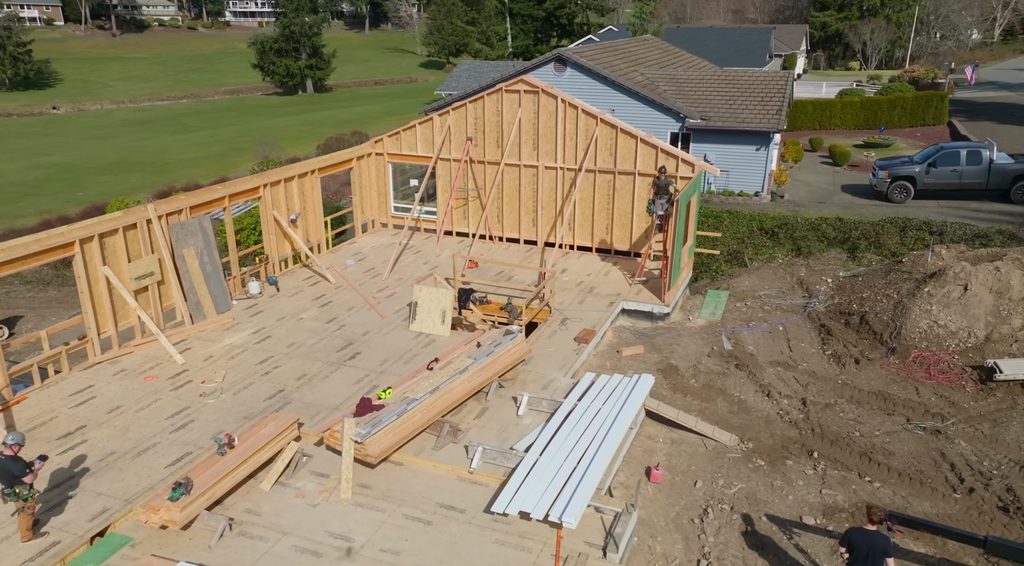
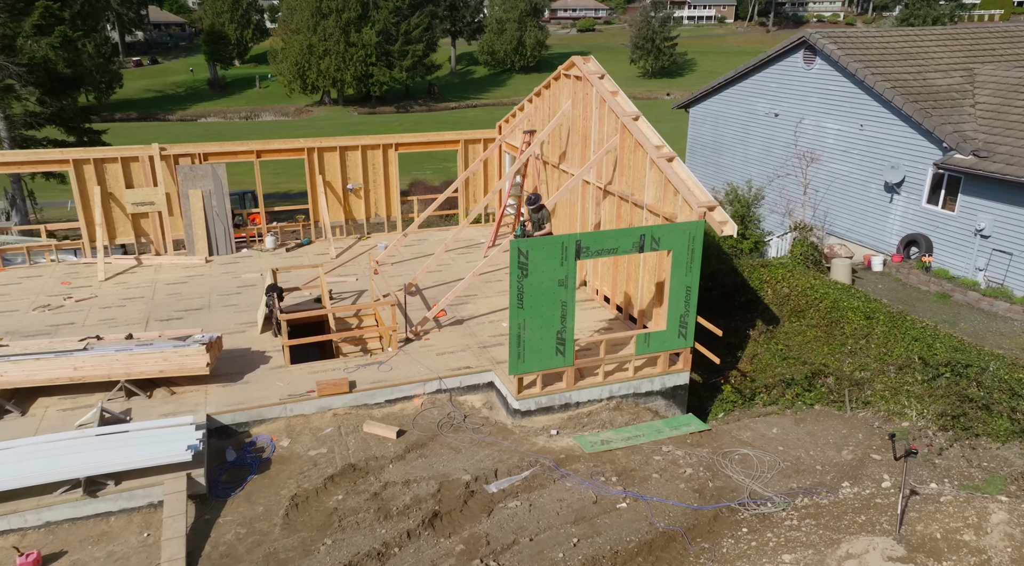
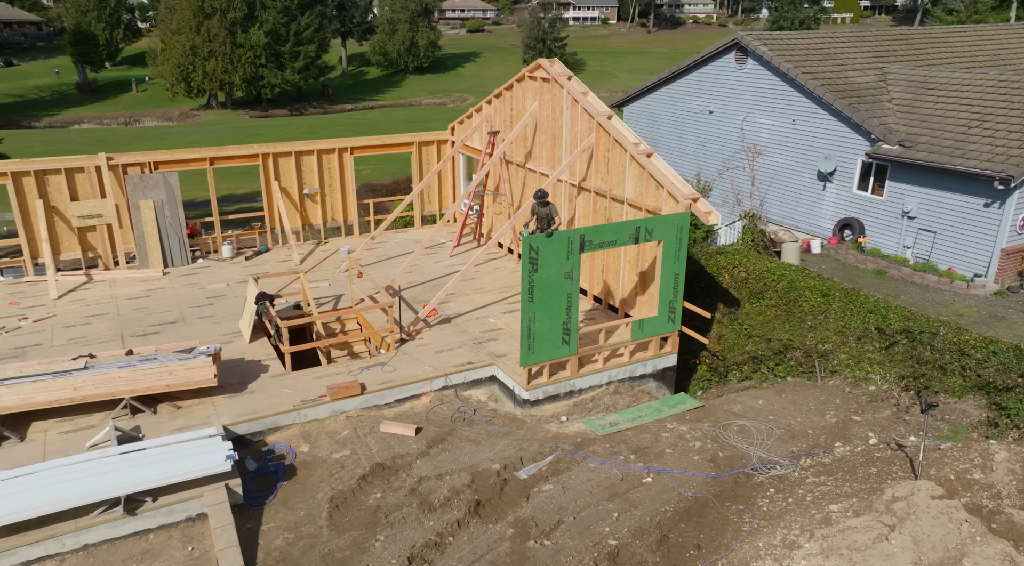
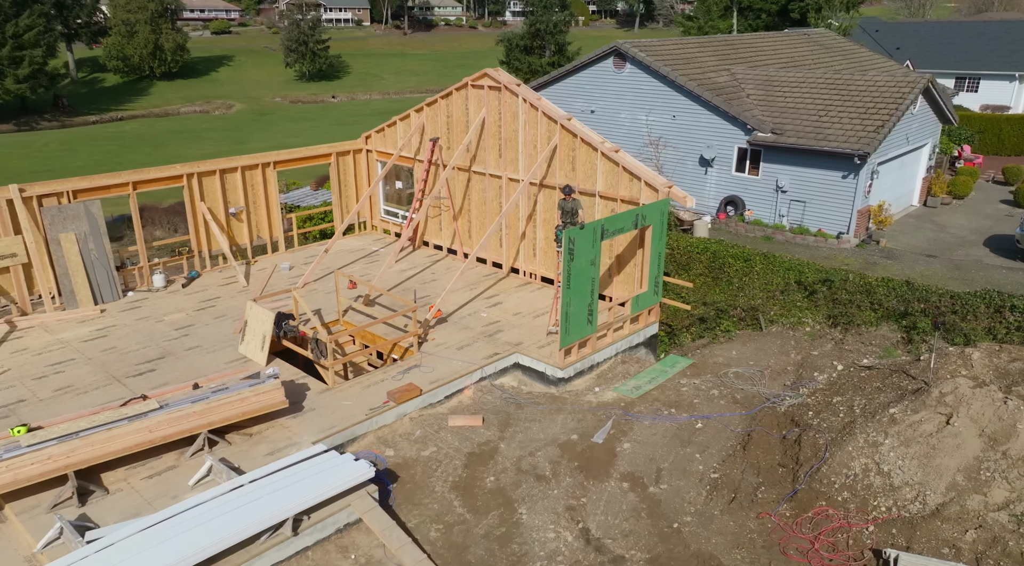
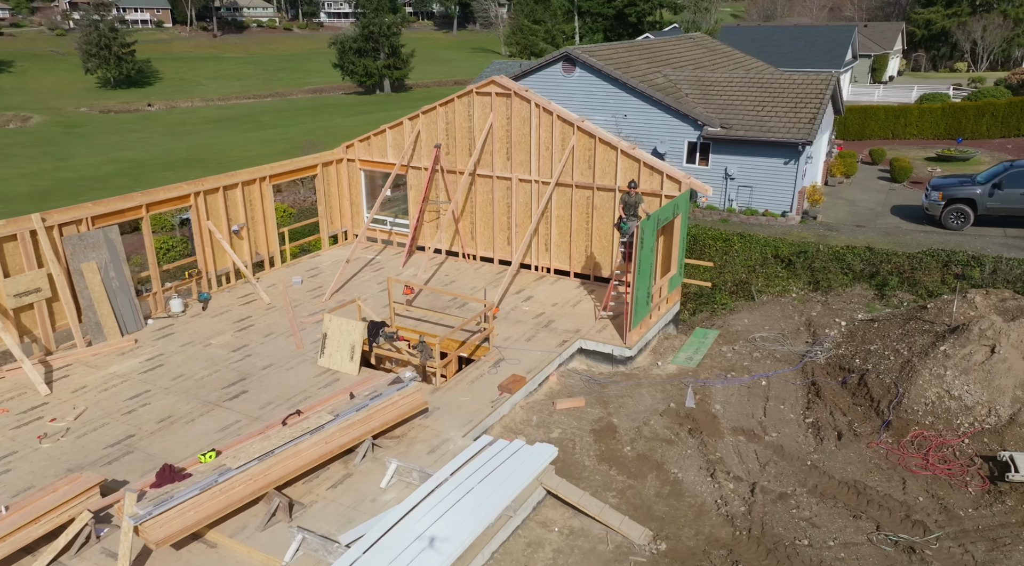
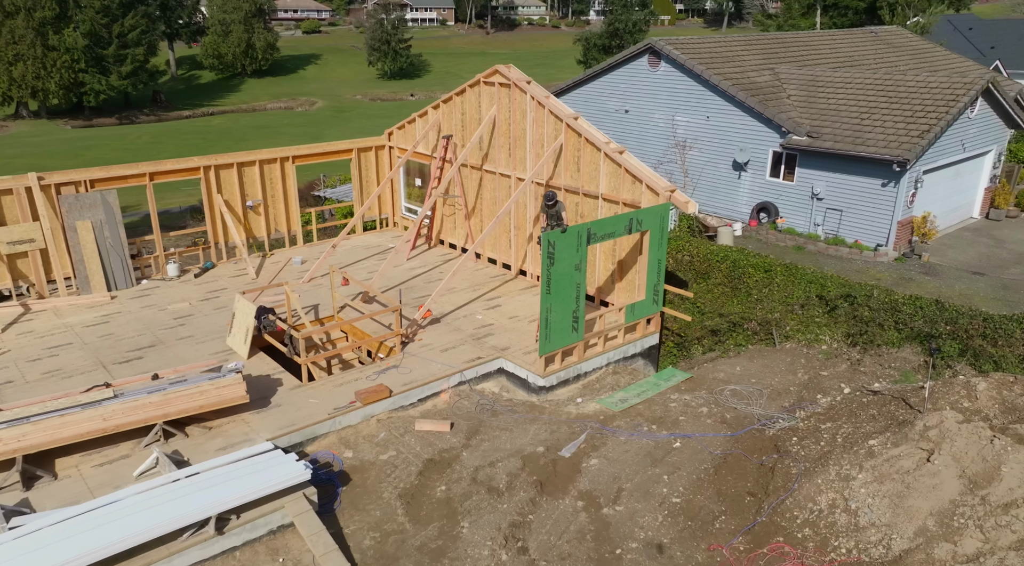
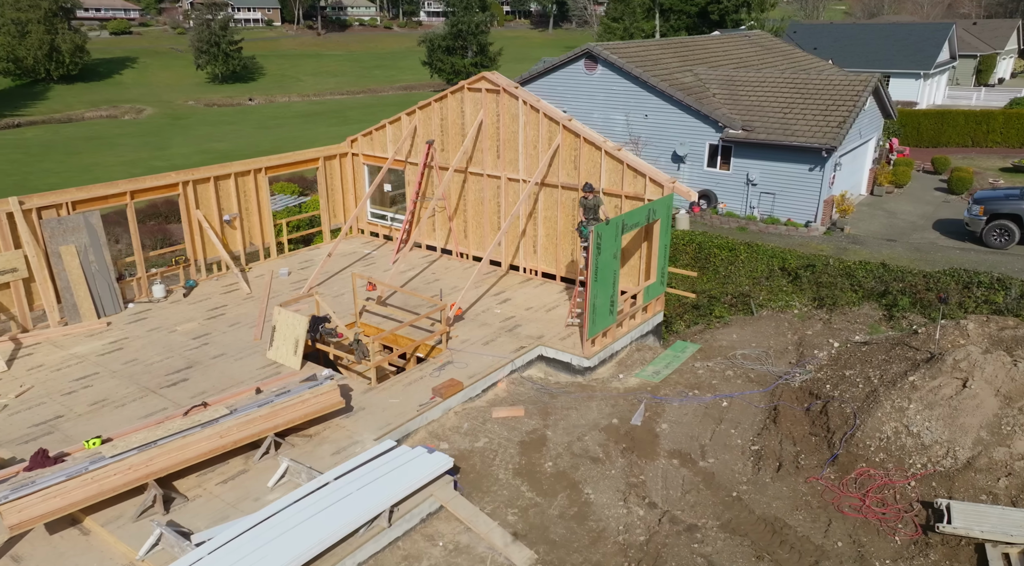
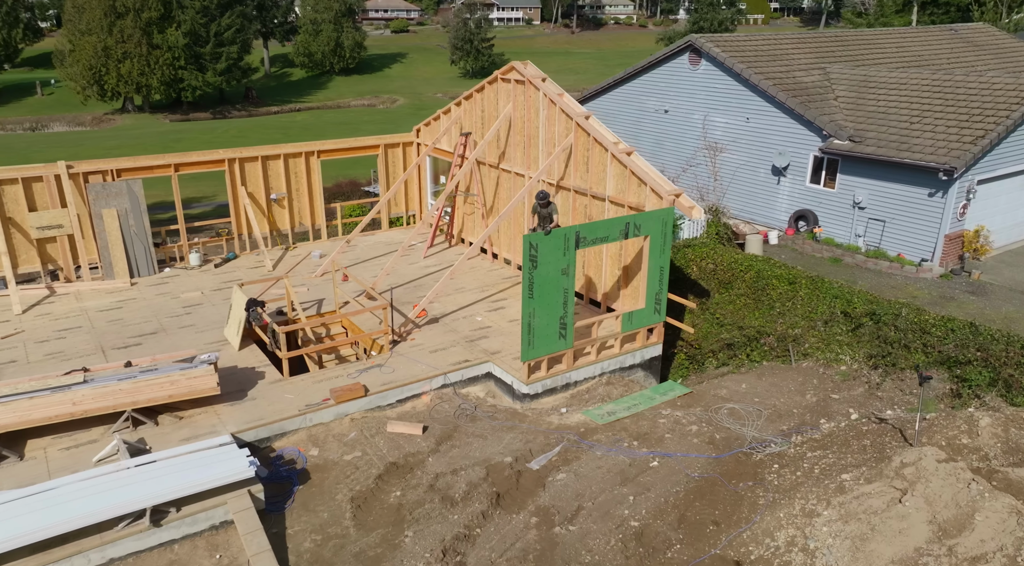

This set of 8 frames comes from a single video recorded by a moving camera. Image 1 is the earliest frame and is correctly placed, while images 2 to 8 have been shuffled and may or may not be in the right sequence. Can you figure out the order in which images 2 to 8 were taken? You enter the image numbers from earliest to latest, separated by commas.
5, 7, 4, 6, 8, 3, 2
